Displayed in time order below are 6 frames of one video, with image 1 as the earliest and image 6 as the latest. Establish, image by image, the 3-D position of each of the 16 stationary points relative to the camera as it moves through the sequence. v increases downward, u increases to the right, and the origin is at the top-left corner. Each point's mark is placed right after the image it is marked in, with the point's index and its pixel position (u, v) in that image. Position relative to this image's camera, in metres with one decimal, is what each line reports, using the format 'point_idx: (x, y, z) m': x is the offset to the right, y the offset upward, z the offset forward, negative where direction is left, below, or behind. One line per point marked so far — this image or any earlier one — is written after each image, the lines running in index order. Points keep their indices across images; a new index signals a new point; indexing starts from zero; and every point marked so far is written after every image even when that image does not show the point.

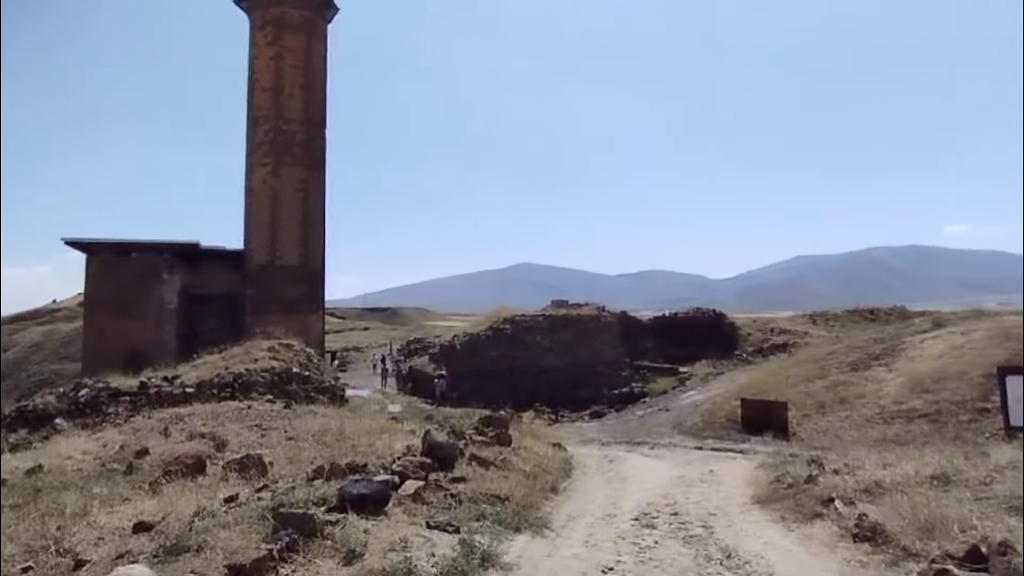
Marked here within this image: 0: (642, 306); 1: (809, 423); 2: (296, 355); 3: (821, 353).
0: (+3.0, -0.5, +17.3) m
1: (+5.6, -2.6, +14.2) m
2: (-4.5, -1.4, +15.6) m
3: (+7.9, -1.6, +19.0) m
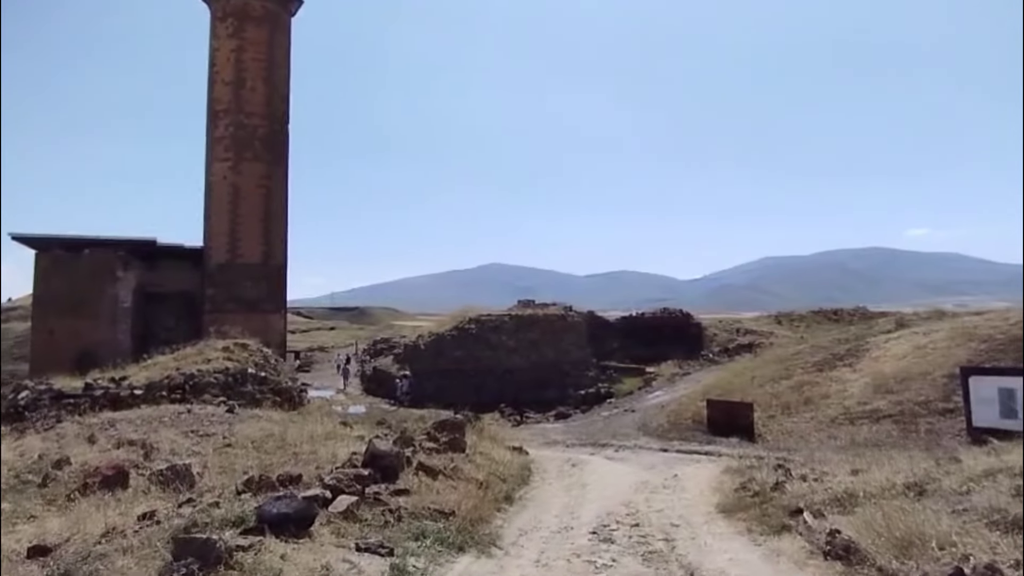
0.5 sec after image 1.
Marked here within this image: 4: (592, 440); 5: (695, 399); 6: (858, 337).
0: (+2.2, -0.5, +17.1) m
1: (+4.9, -2.6, +14.1) m
2: (-5.2, -1.4, +15.0) m
3: (+7.0, -1.6, +19.0) m
4: (+1.7, -3.2, +15.8) m
5: (+4.2, -2.6, +17.4) m
6: (+7.8, -1.1, +17.0) m
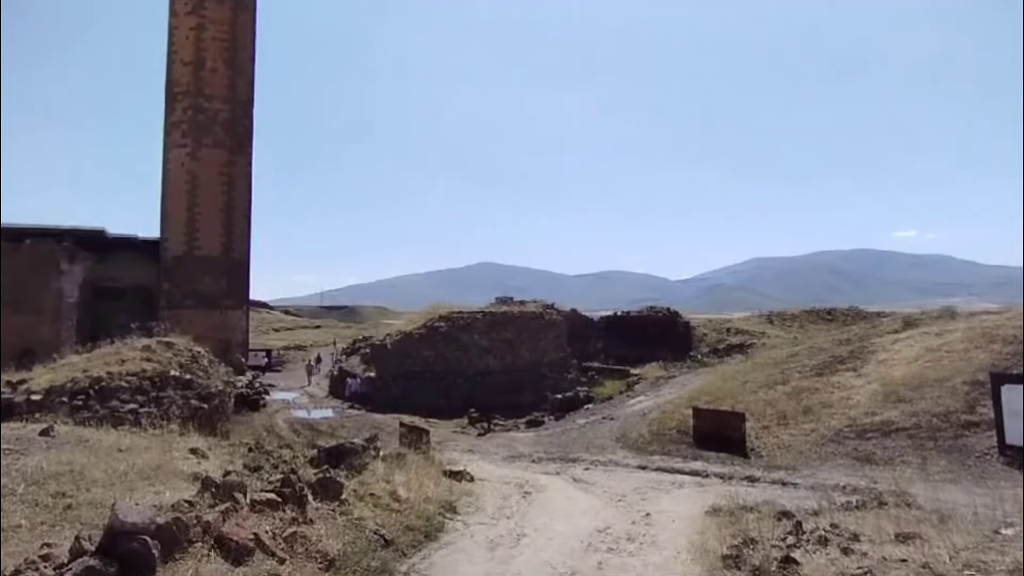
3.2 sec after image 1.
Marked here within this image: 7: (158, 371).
0: (+1.5, -0.4, +15.4) m
1: (+4.3, -2.5, +12.4) m
2: (-5.9, -1.2, +13.2) m
3: (+6.2, -1.5, +17.3) m
4: (+1.0, -3.1, +14.1) m
5: (+3.5, -2.5, +15.7) m
6: (+7.1, -1.0, +15.3) m
7: (-5.9, -1.4, +12.4) m
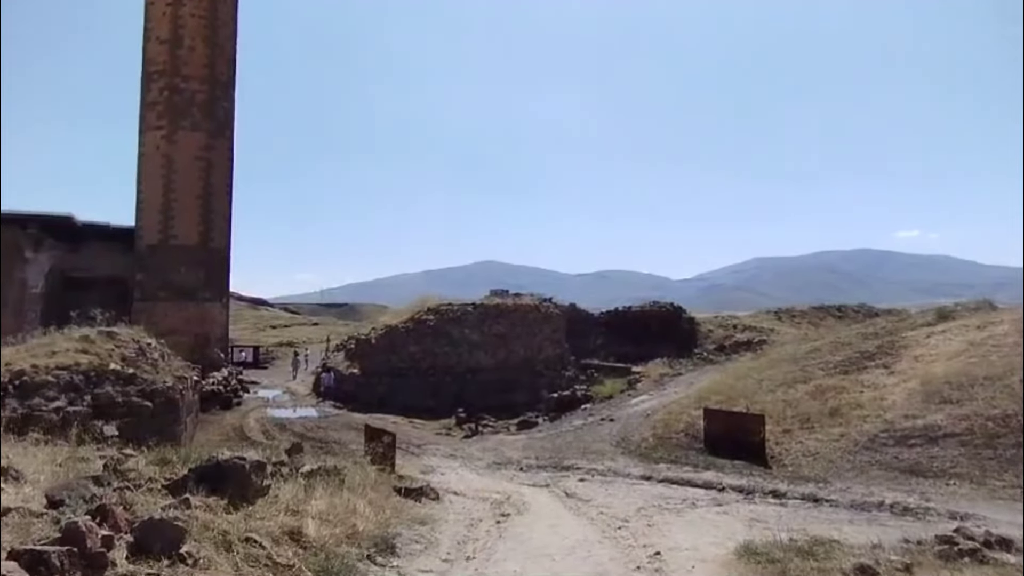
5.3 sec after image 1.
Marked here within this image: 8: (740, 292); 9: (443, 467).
0: (+1.3, -0.2, +13.9) m
1: (+4.0, -2.2, +10.9) m
2: (-6.1, -0.9, +11.7) m
3: (+6.0, -1.3, +15.8) m
4: (+0.8, -2.9, +12.6) m
5: (+3.3, -2.2, +14.1) m
6: (+6.9, -0.8, +13.8) m
7: (-6.1, -1.1, +10.9) m
8: (+3.0, 0.0, +9.7) m
9: (-1.1, -2.8, +11.7) m
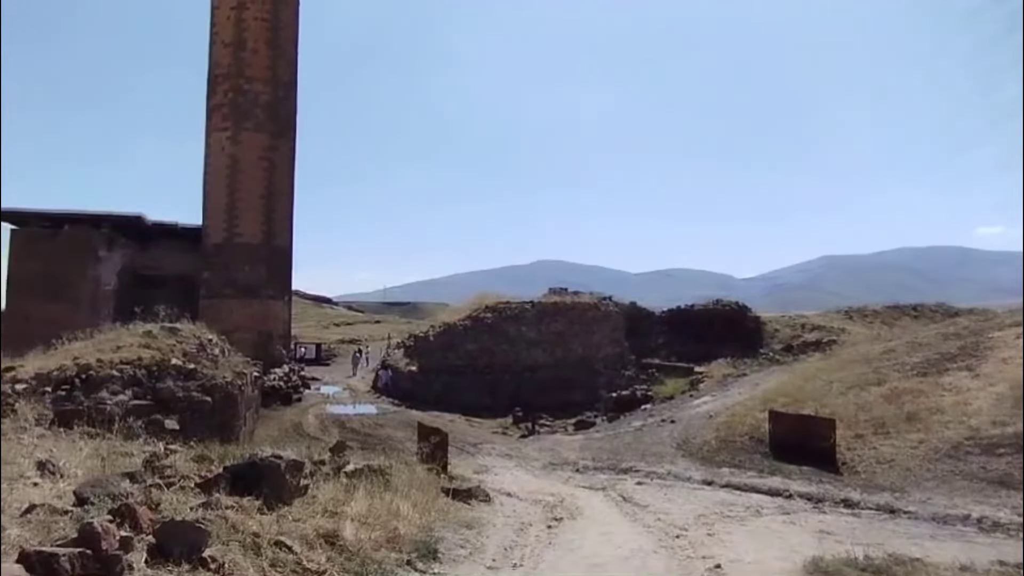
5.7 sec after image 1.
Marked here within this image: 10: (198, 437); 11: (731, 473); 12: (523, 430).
0: (+2.4, -0.1, +13.5) m
1: (+4.8, -2.2, +10.3) m
2: (-5.2, -0.9, +11.9) m
3: (+7.2, -1.2, +15.0) m
4: (+1.7, -2.8, +12.2) m
5: (+4.4, -2.2, +13.6) m
6: (+7.9, -0.7, +12.9) m
7: (-5.3, -1.1, +11.1) m
8: (+3.6, 0.0, +9.2) m
9: (-0.2, -2.7, +11.5) m
10: (-4.5, -2.1, +10.8) m
11: (+3.2, -2.7, +11.1) m
12: (+0.2, -3.0, +16.0) m
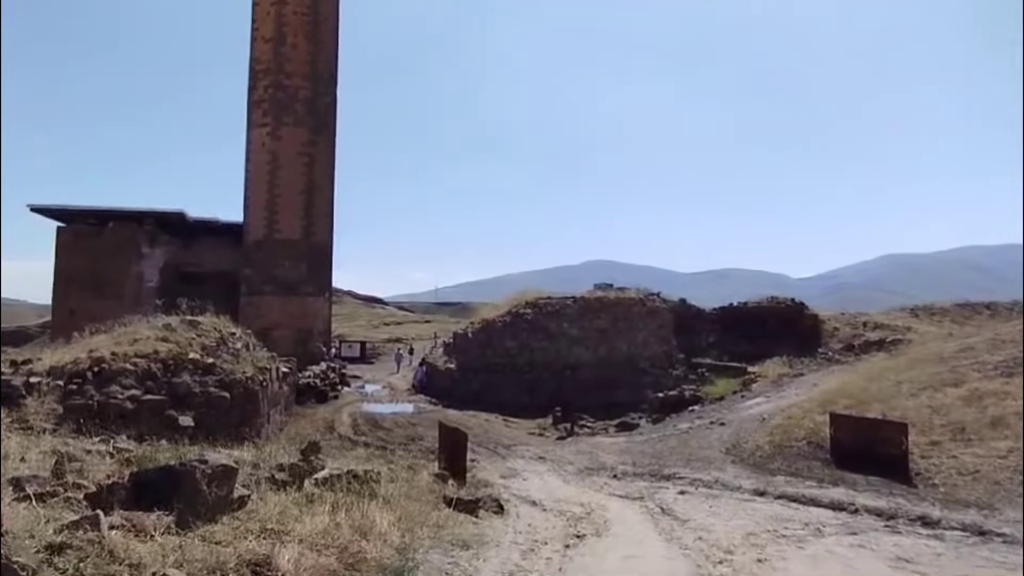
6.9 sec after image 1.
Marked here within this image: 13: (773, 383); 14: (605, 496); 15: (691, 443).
0: (+3.0, 0.0, +12.5) m
1: (+5.2, -2.0, +9.1) m
2: (-4.7, -0.8, +11.5) m
3: (+7.9, -1.1, +13.7) m
4: (+2.2, -2.7, +11.3) m
5: (+5.0, -2.0, +12.5) m
6: (+8.5, -0.6, +11.6) m
7: (-4.8, -0.9, +10.7) m
8: (+4.0, +0.1, +8.2) m
9: (+0.3, -2.6, +10.7) m
10: (-4.1, -2.0, +10.3) m
11: (+3.7, -2.6, +10.1) m
12: (+1.0, -2.9, +15.2) m
13: (+6.6, -2.4, +19.1) m
14: (+1.3, -2.6, +9.6) m
15: (+3.1, -2.7, +13.0) m
